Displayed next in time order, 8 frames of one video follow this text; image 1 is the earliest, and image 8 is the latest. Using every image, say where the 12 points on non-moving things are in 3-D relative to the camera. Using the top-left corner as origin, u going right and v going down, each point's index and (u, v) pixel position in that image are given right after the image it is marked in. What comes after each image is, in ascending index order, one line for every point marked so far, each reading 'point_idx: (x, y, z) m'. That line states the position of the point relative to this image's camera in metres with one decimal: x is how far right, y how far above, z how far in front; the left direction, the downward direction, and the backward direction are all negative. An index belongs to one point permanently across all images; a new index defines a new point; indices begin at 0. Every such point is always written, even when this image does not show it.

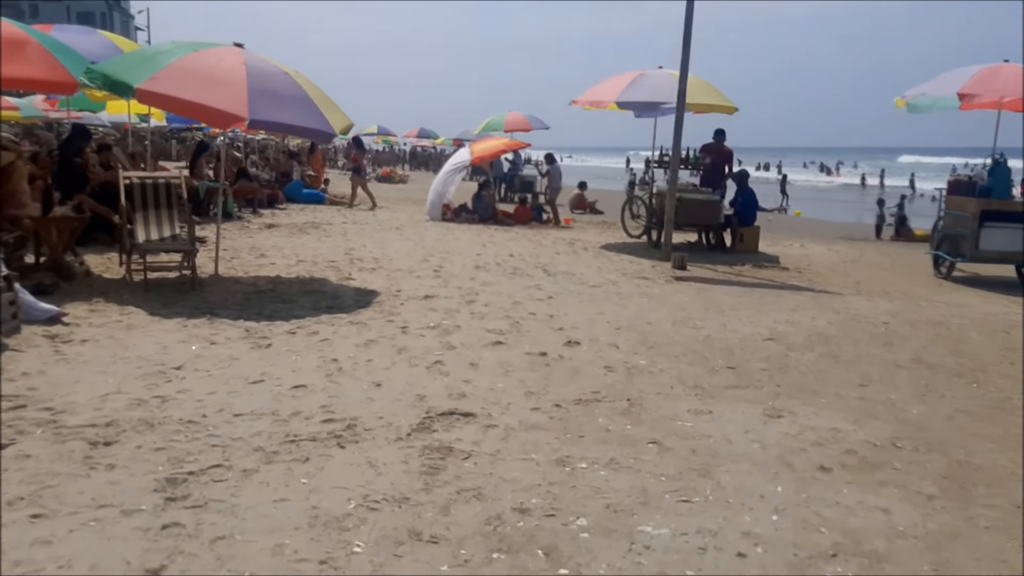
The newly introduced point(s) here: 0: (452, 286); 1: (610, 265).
0: (-0.5, 0.0, +7.8) m
1: (+1.0, +0.2, +9.6) m
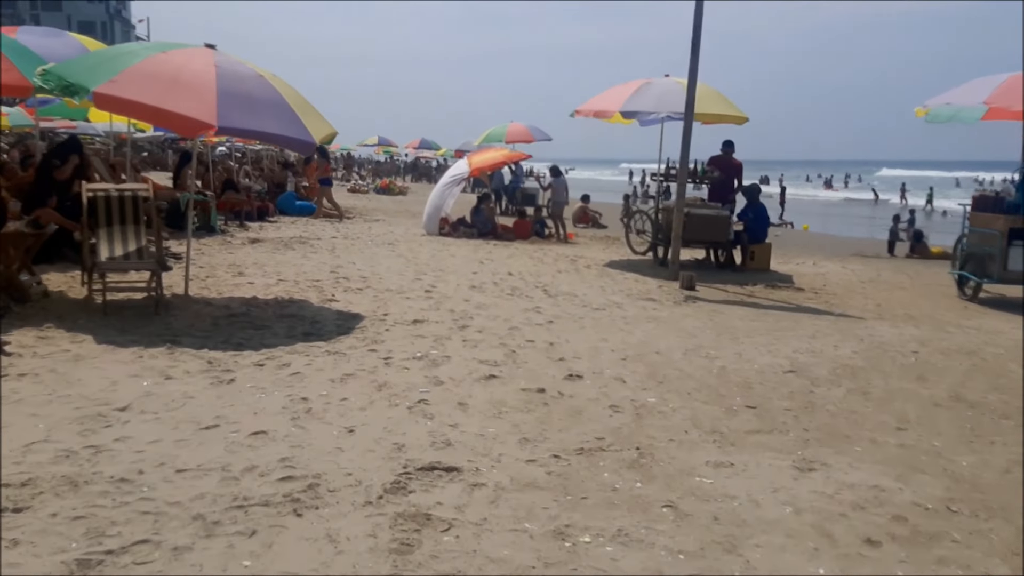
0: (-0.5, -0.2, +7.2) m
1: (+1.0, 0.0, +9.1) m
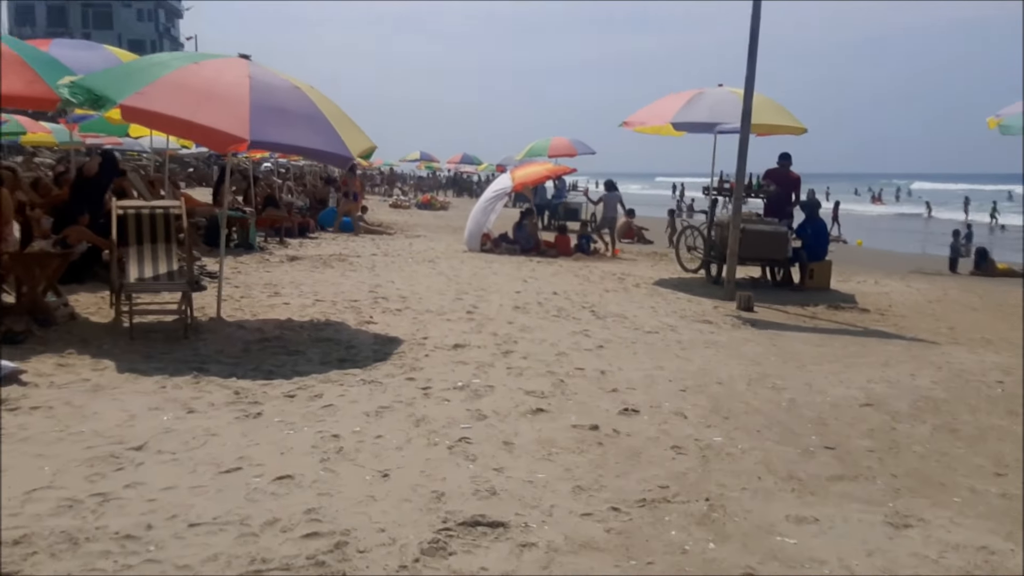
0: (-0.2, -0.3, +6.8) m
1: (+1.4, -0.2, +8.6) m
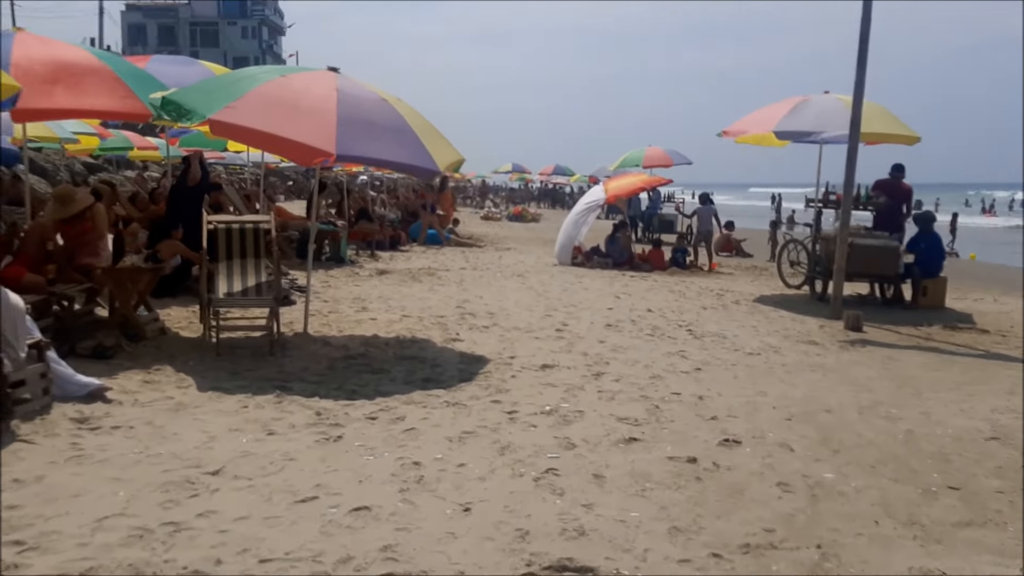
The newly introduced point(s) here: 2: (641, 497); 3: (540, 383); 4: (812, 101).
0: (+0.5, -0.4, +6.6) m
1: (+2.2, -0.3, +8.1) m
2: (+0.5, -0.8, +3.7) m
3: (+0.2, -0.6, +5.6) m
4: (+3.1, +1.9, +9.7) m
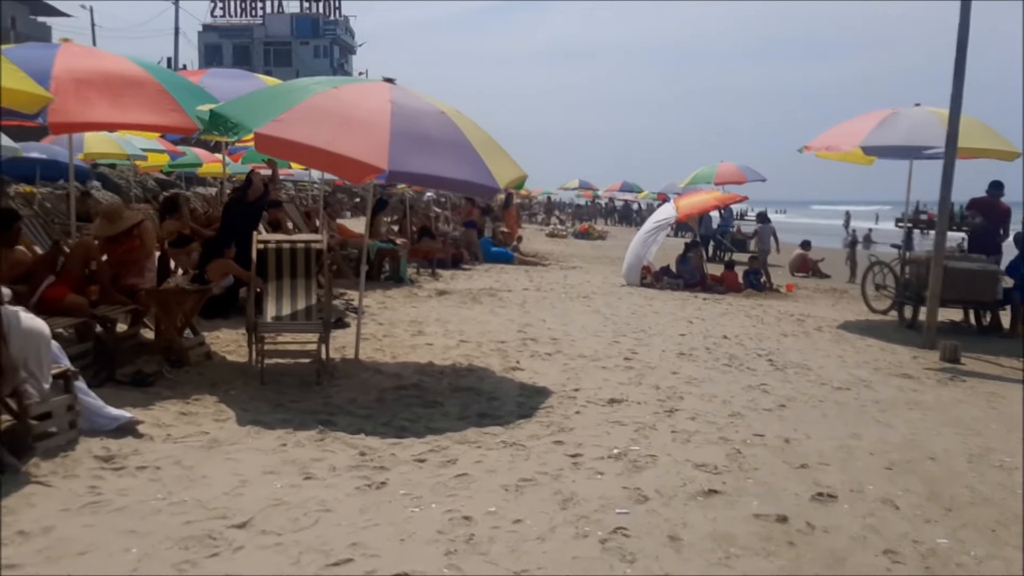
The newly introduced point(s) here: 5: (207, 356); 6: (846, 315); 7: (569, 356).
0: (+0.9, -0.6, +6.1) m
1: (+2.7, -0.5, +7.5) m
2: (+0.7, -0.9, +3.2) m
3: (+0.5, -0.7, +5.1) m
4: (+3.8, +1.7, +9.1) m
5: (-1.9, -0.4, +5.9) m
6: (+3.7, -0.3, +10.3) m
7: (+0.4, -0.5, +6.9) m
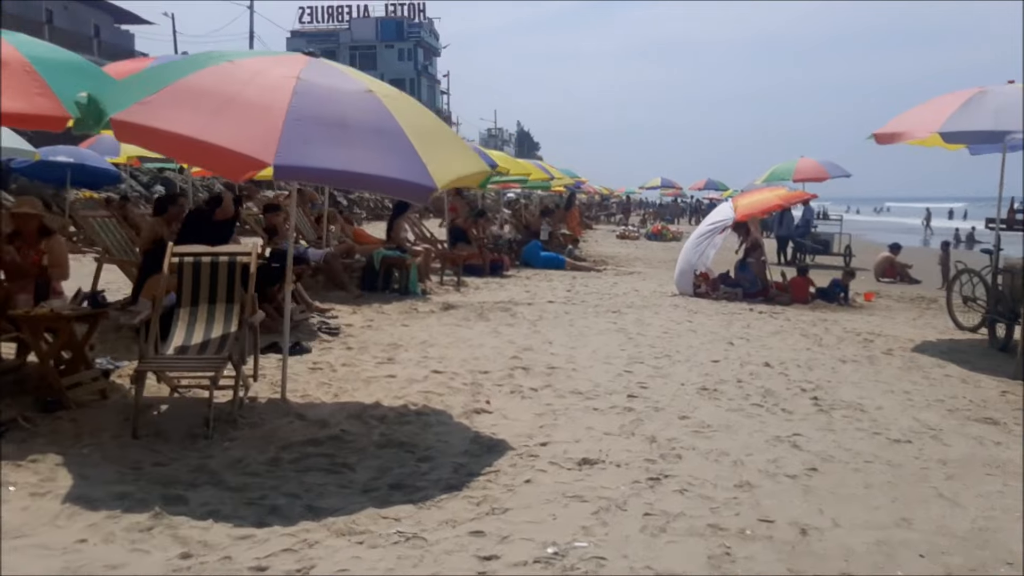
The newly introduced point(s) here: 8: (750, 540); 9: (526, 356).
0: (+0.7, -0.7, +4.8) m
1: (+2.7, -0.7, +6.0) m
2: (+0.2, -1.1, +1.9) m
3: (+0.2, -0.8, +3.8) m
4: (+3.8, +1.6, +7.5) m
5: (-2.1, -0.6, +4.9) m
6: (+3.9, -0.4, +8.7) m
7: (+0.3, -0.6, +5.6) m
8: (+0.9, -0.9, +3.5) m
9: (+0.1, -0.5, +6.6) m
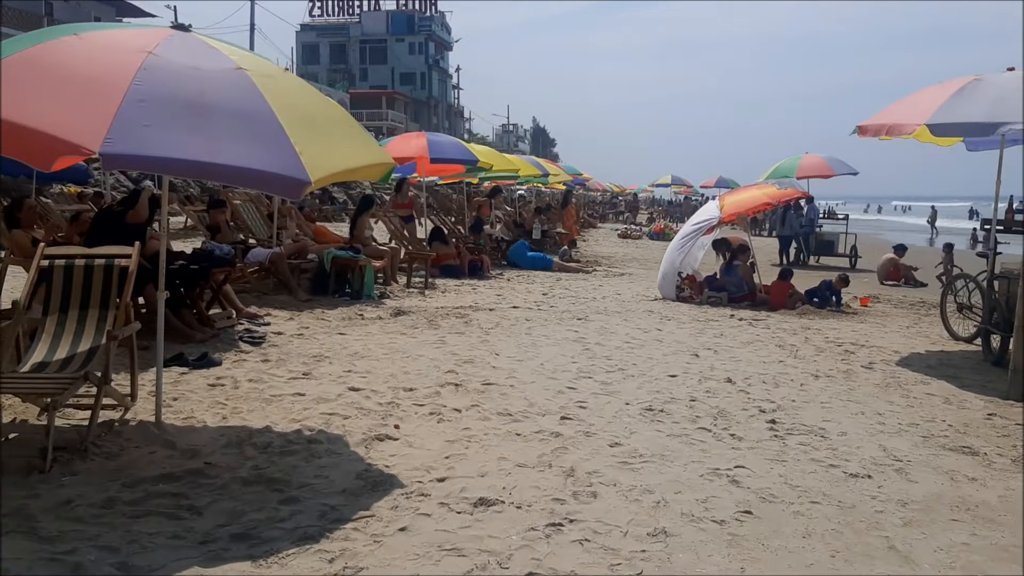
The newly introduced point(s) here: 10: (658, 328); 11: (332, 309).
0: (+0.2, -0.8, +4.2) m
1: (+2.2, -0.7, +5.4) m
2: (-0.3, -1.1, +1.3) m
3: (-0.3, -0.9, +3.3) m
4: (+3.4, +1.5, +6.8) m
5: (-2.6, -0.6, +4.4) m
6: (+3.5, -0.5, +8.1) m
7: (-0.2, -0.7, +5.0) m
8: (+0.4, -1.0, +2.9) m
9: (-0.3, -0.5, +6.0) m
10: (+1.2, -0.3, +8.0) m
11: (-1.5, -0.2, +7.8) m
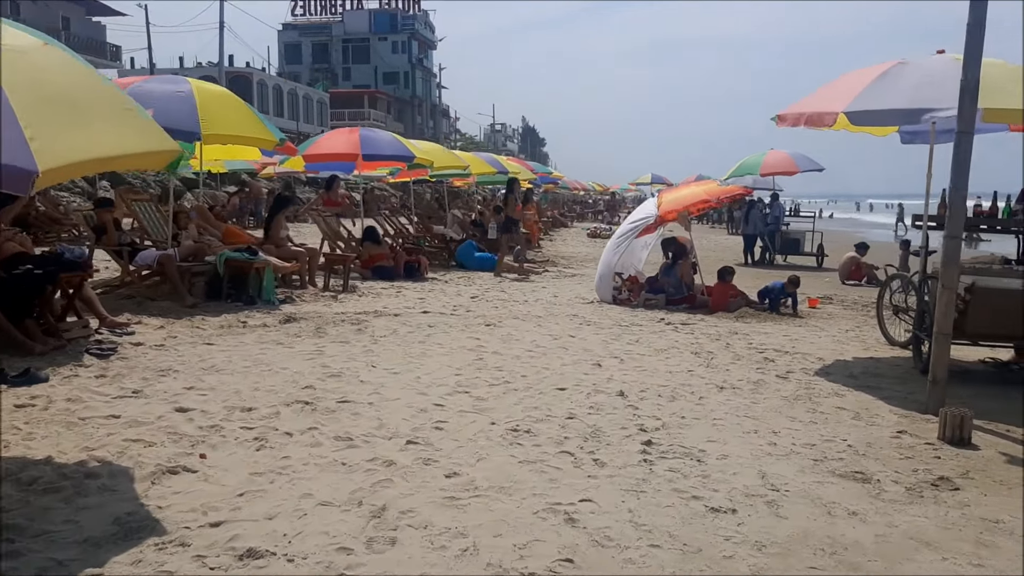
0: (-0.5, -0.8, +3.6) m
1: (+1.5, -0.7, +4.8) m
2: (-1.0, -1.2, +0.7) m
3: (-1.0, -0.9, +2.7) m
4: (+2.6, +1.5, +6.2) m
5: (-3.3, -0.6, +3.8) m
6: (+2.7, -0.5, +7.5) m
7: (-0.9, -0.7, +4.4) m
8: (-0.3, -1.0, +2.3) m
9: (-1.1, -0.5, +5.4) m
10: (+0.5, -0.4, +7.5) m
11: (-2.3, -0.2, +7.2) m
